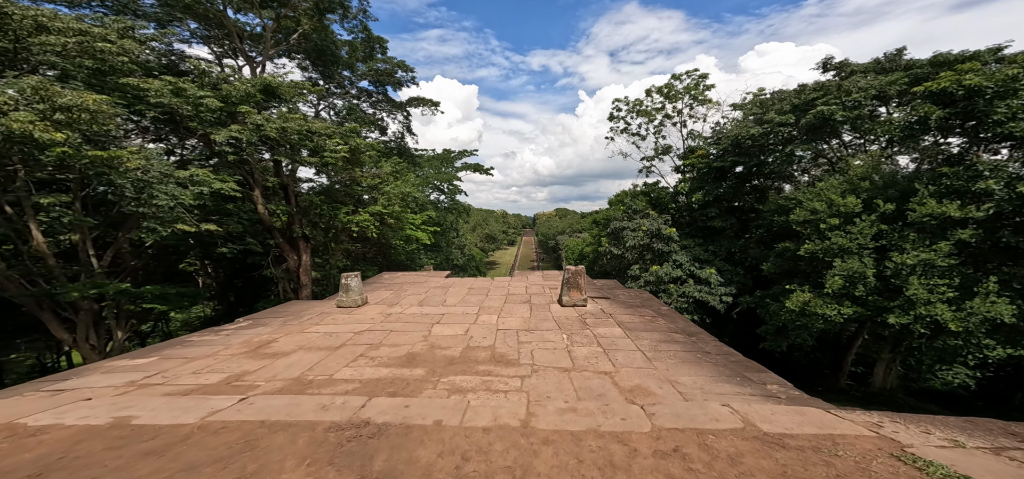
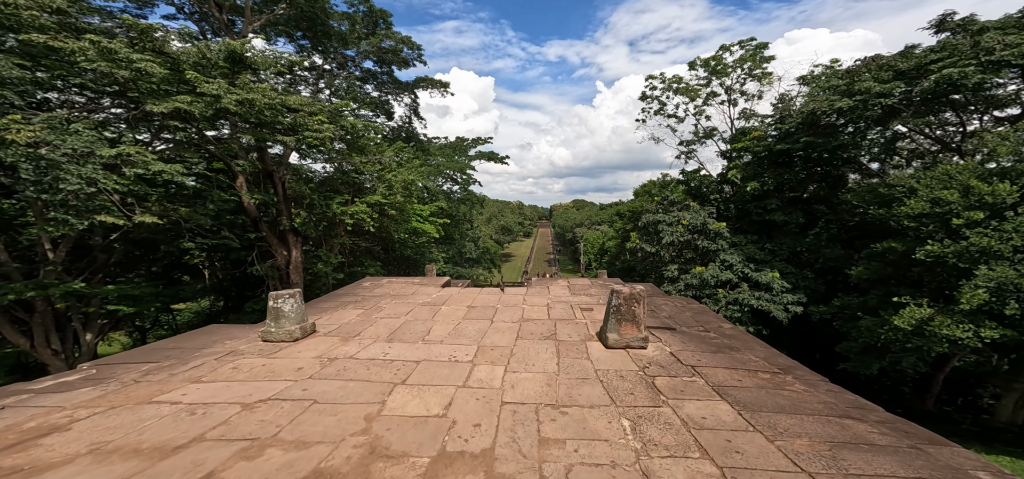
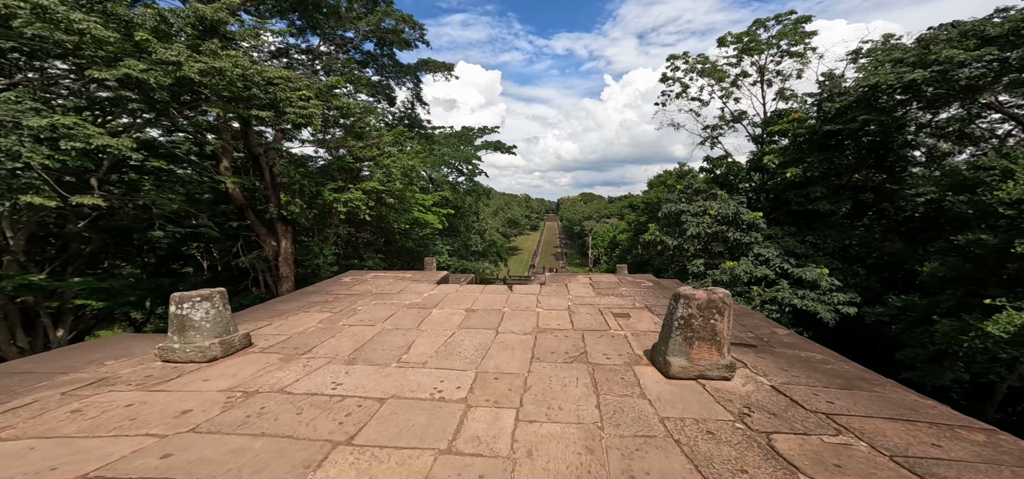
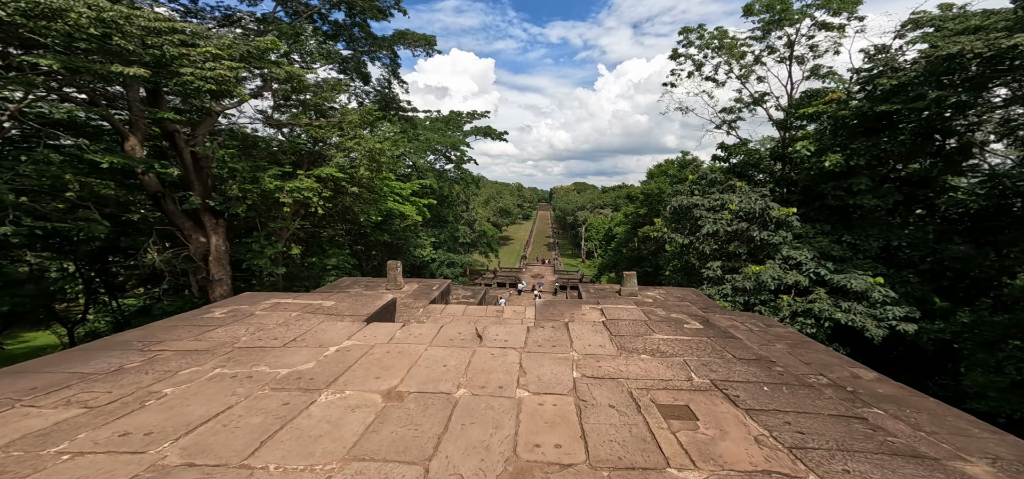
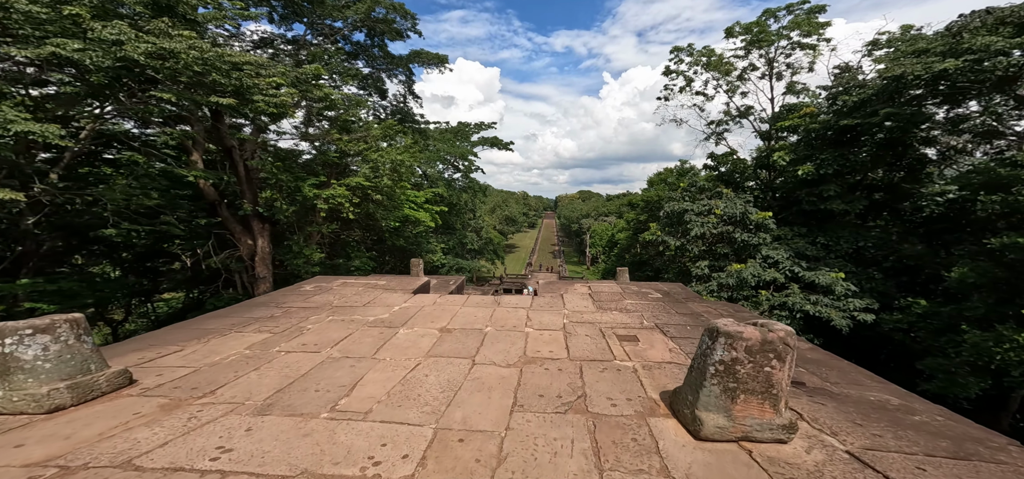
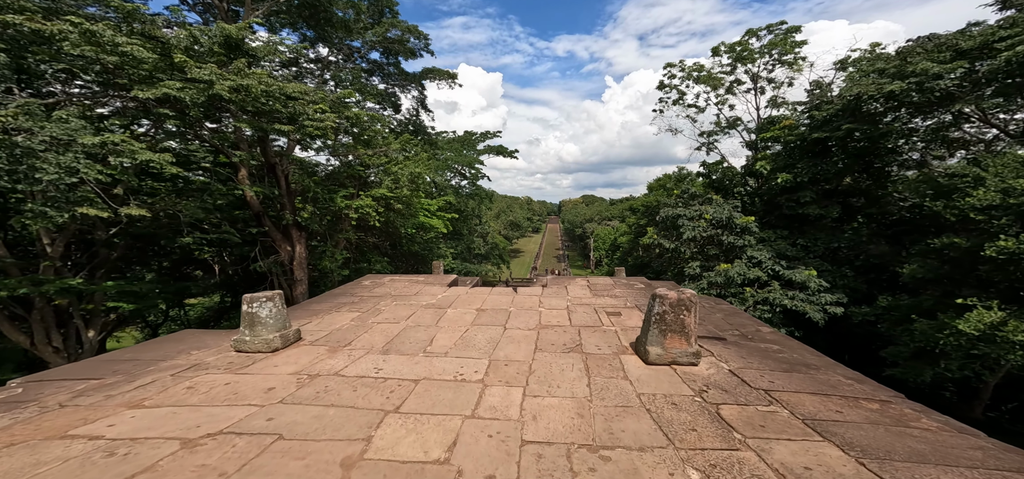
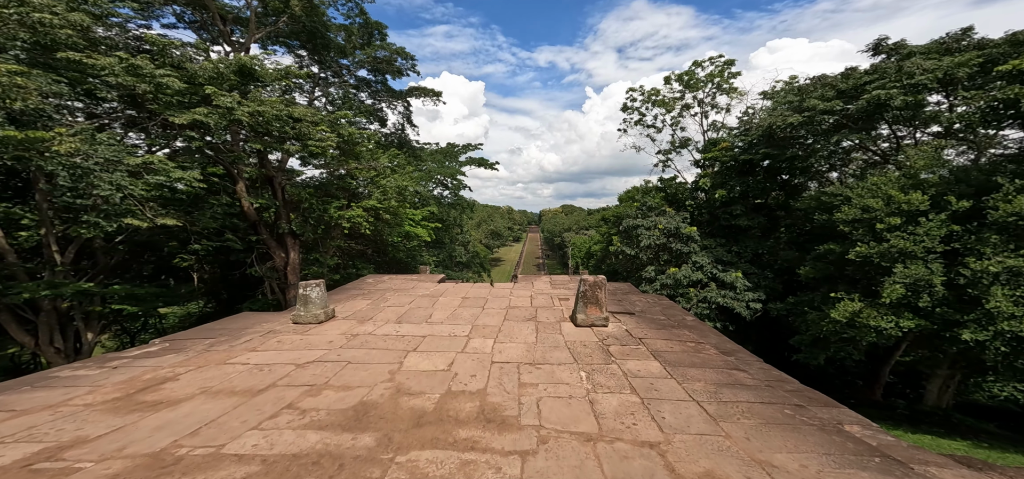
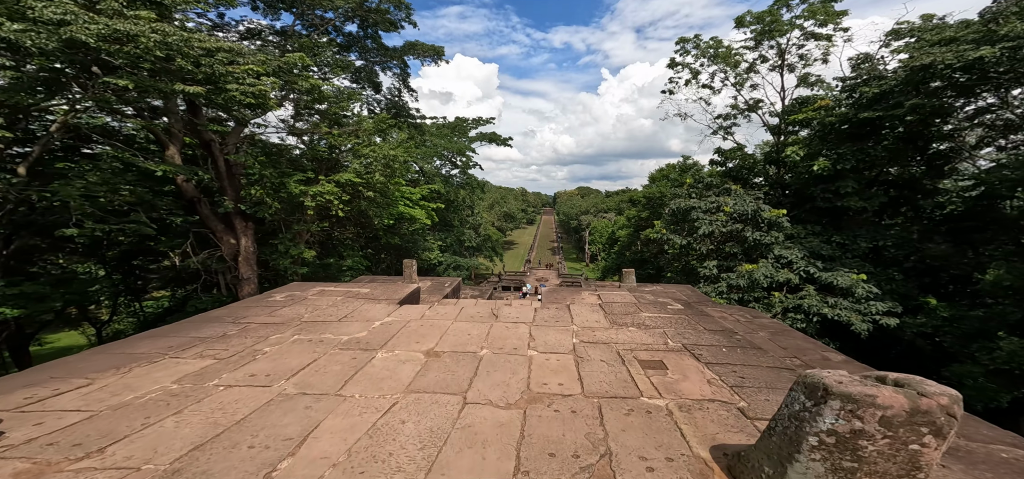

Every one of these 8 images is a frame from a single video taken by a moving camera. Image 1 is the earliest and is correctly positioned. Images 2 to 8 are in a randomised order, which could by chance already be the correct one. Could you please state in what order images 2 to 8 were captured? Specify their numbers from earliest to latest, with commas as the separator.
7, 2, 6, 3, 5, 8, 4
